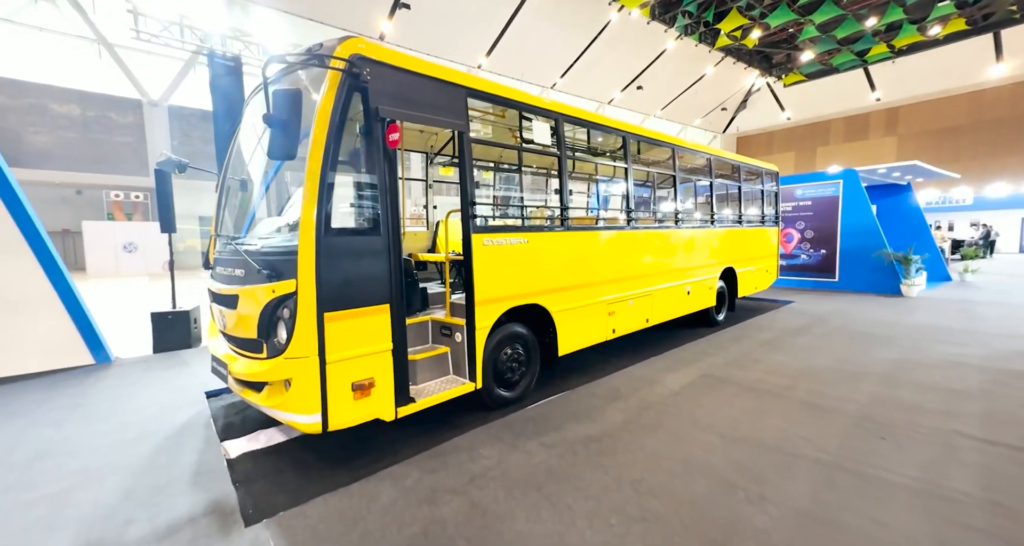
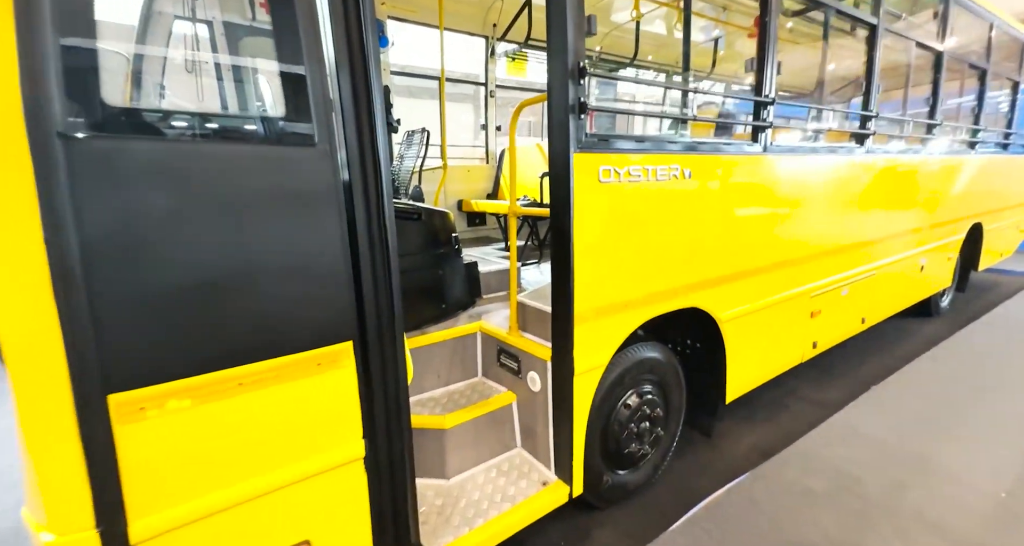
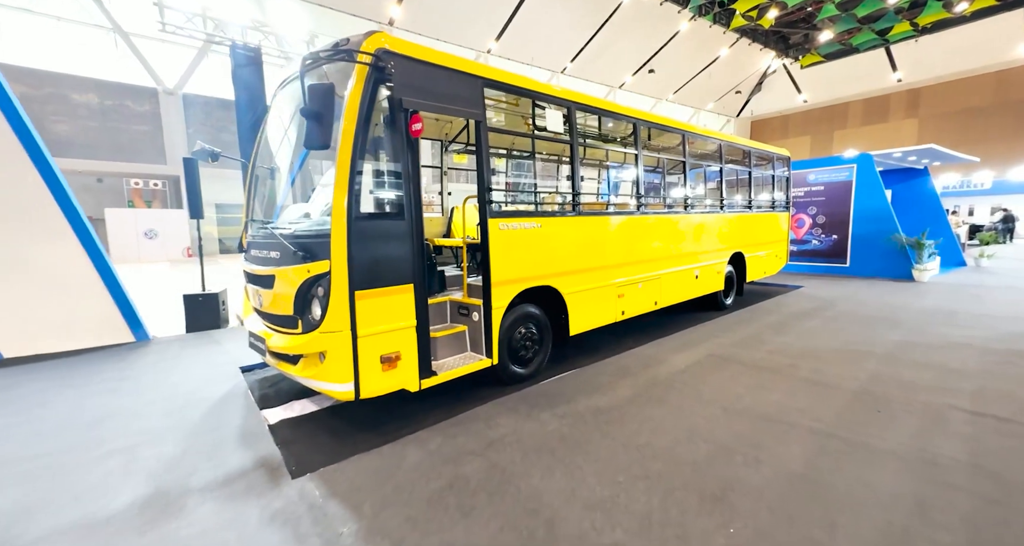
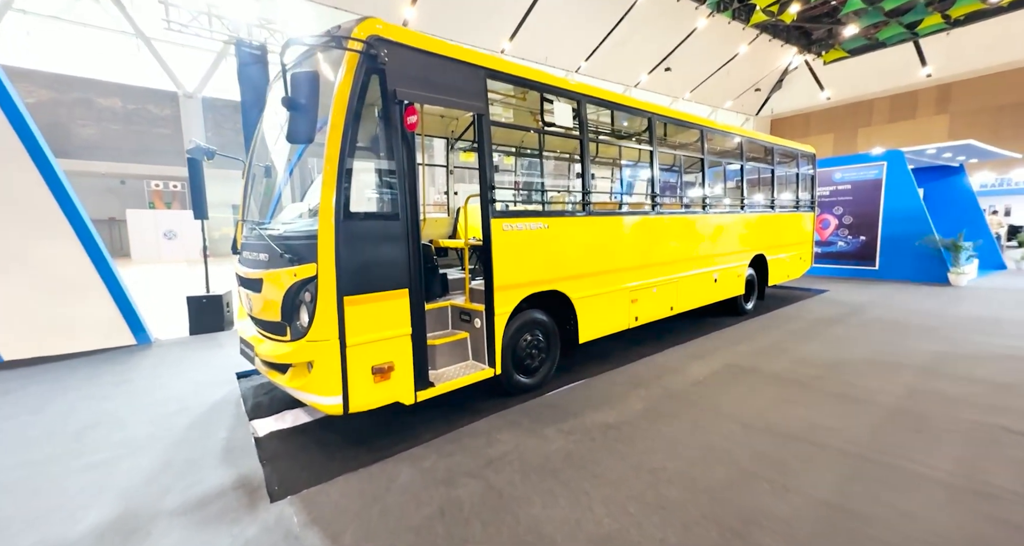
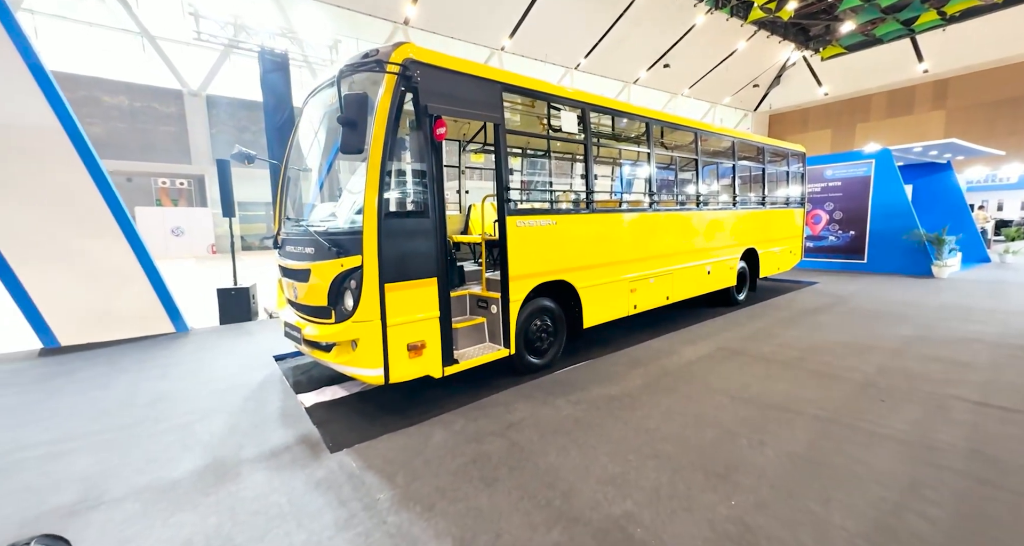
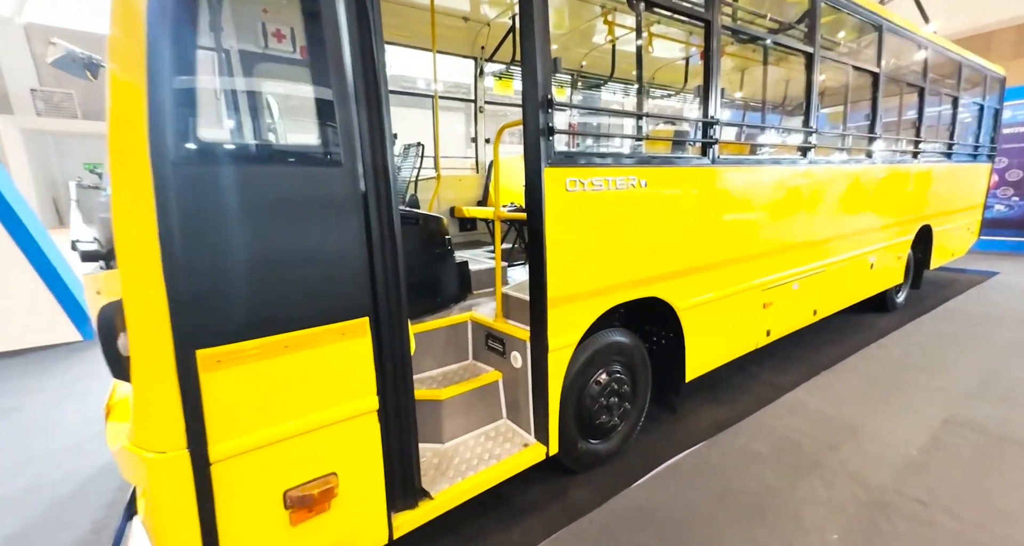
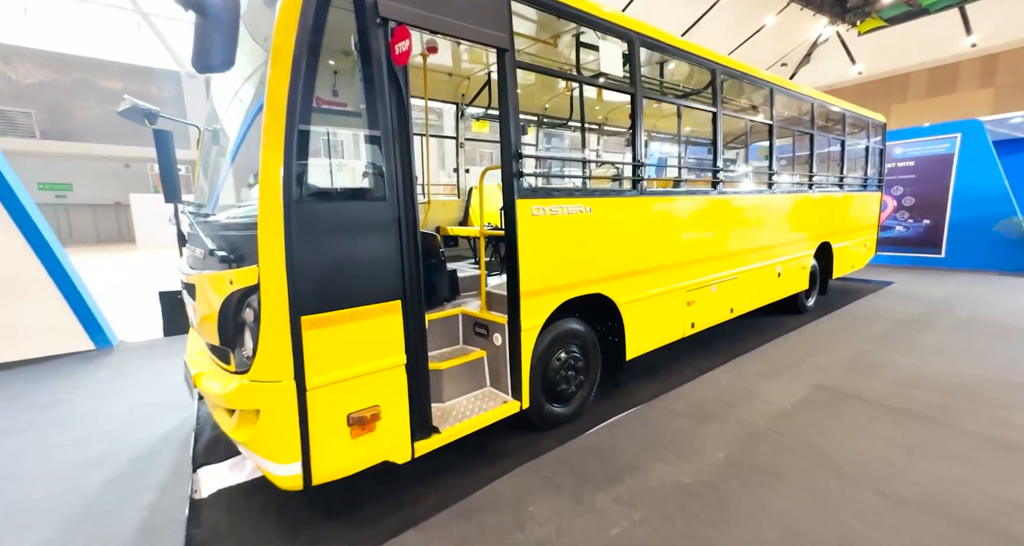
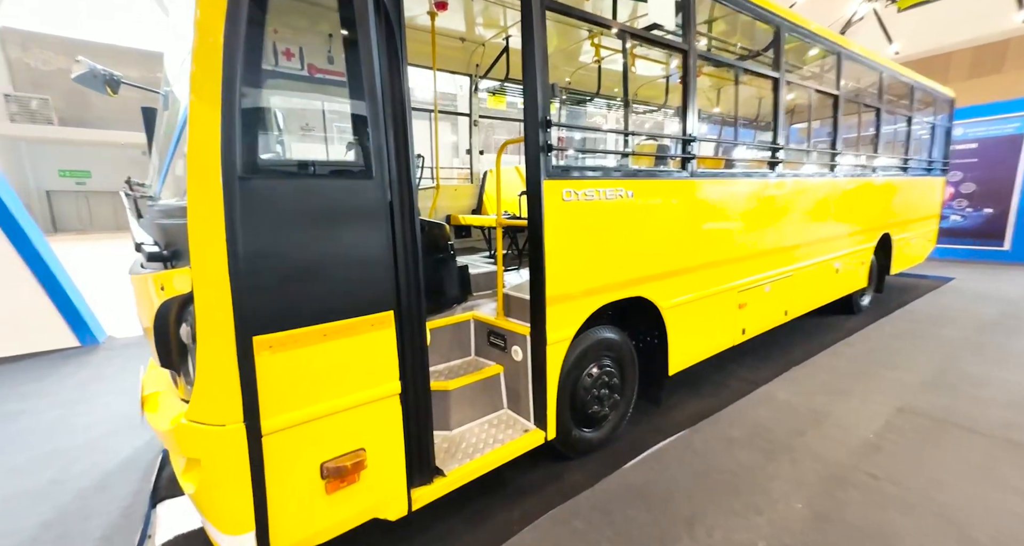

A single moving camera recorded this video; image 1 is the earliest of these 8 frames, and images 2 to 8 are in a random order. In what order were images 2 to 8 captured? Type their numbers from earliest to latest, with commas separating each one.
3, 5, 4, 7, 8, 6, 2
